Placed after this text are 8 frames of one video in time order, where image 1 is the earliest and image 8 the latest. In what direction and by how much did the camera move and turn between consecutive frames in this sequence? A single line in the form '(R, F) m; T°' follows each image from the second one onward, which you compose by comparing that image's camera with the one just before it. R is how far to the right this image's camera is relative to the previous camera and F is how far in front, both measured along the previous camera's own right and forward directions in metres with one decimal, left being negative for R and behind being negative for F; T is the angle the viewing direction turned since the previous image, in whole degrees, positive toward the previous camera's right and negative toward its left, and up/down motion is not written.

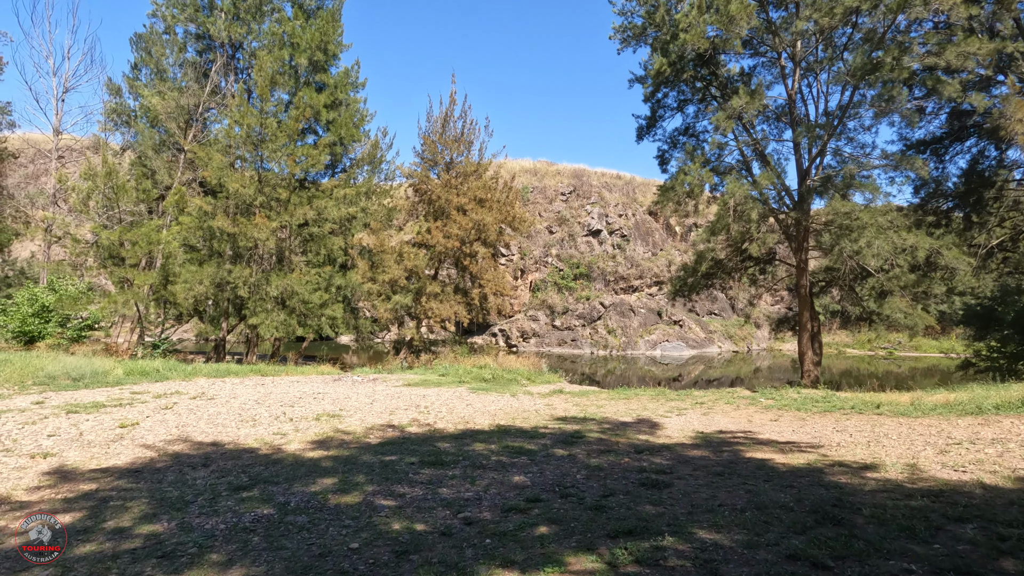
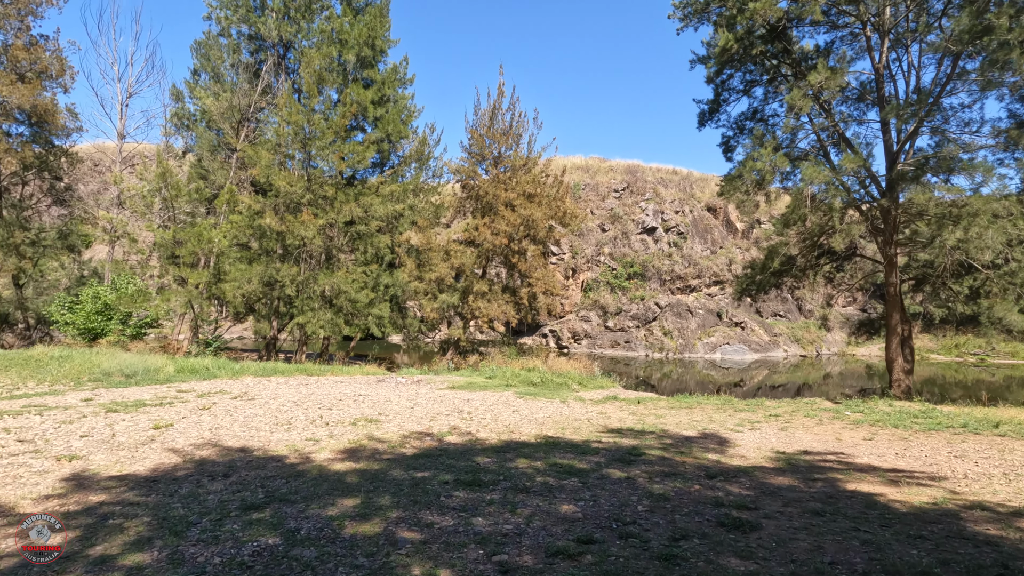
(0.0, +0.9) m; -6°
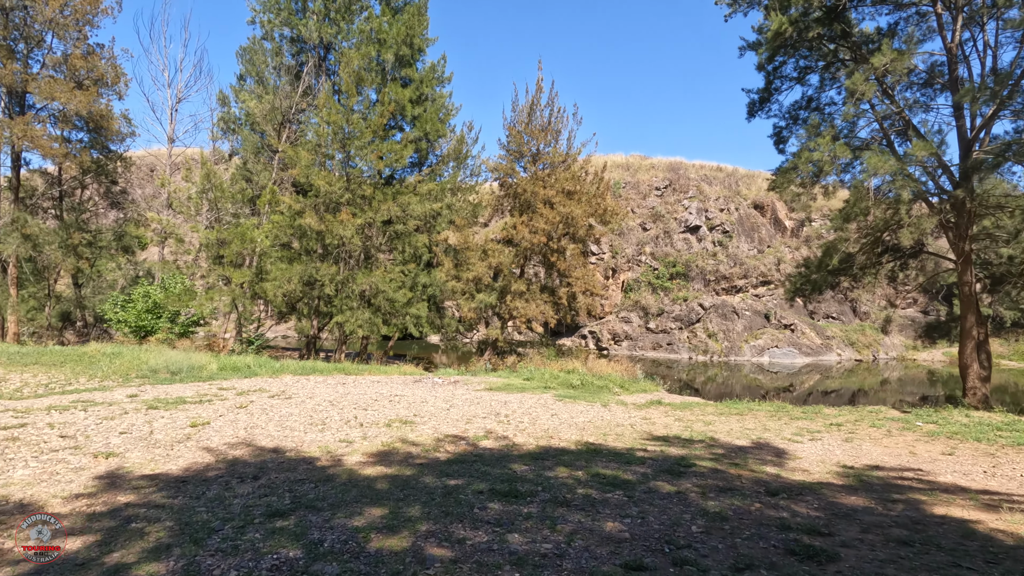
(0.0, +0.4) m; -4°
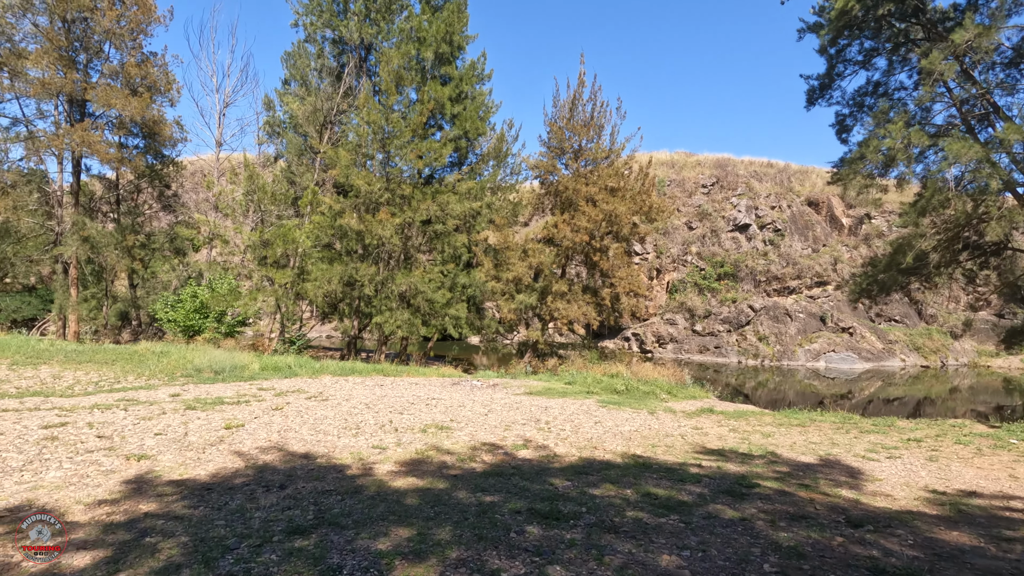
(0.0, +0.5) m; -4°
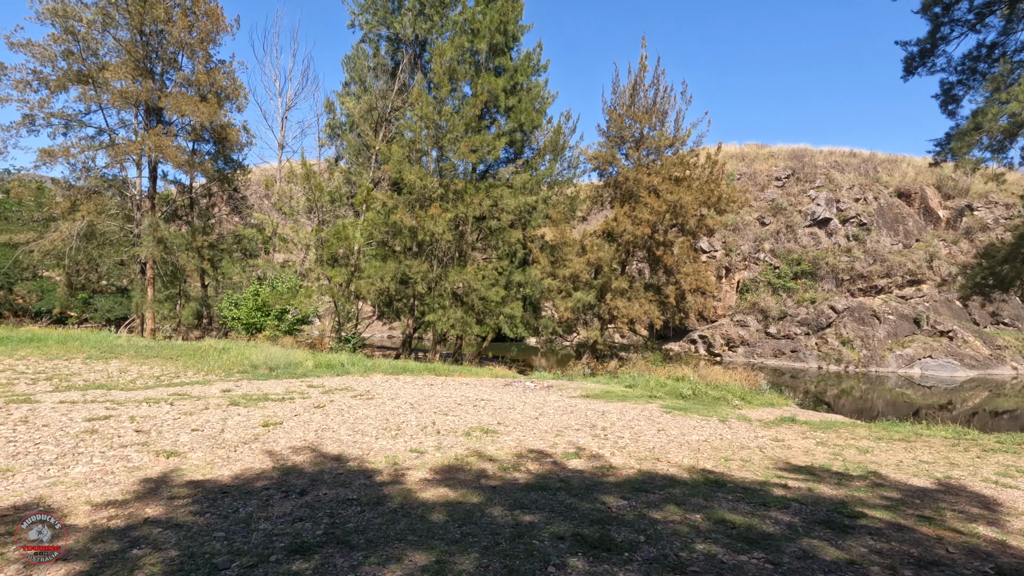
(+0.2, +0.8) m; -7°
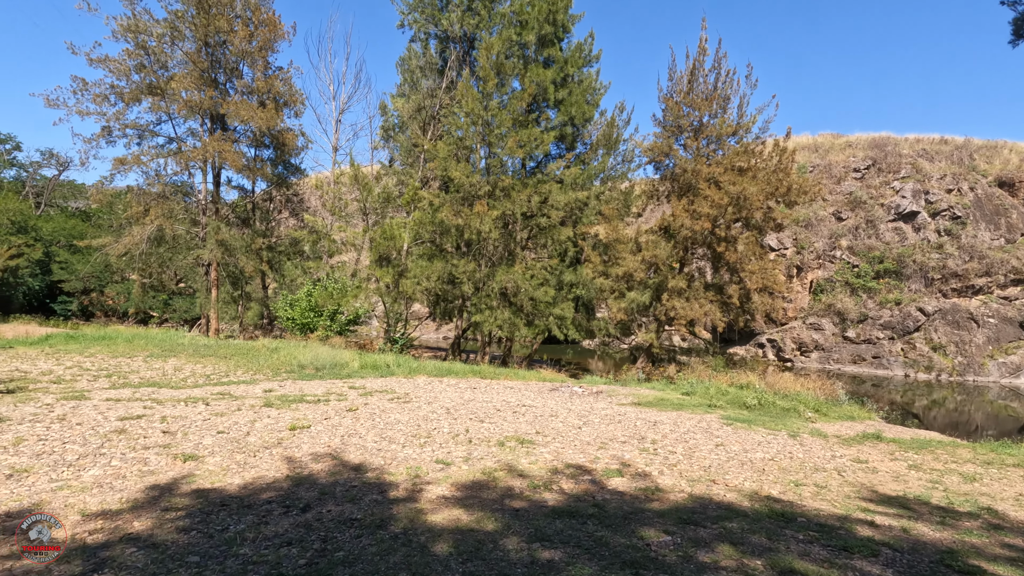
(+0.3, +0.7) m; -6°
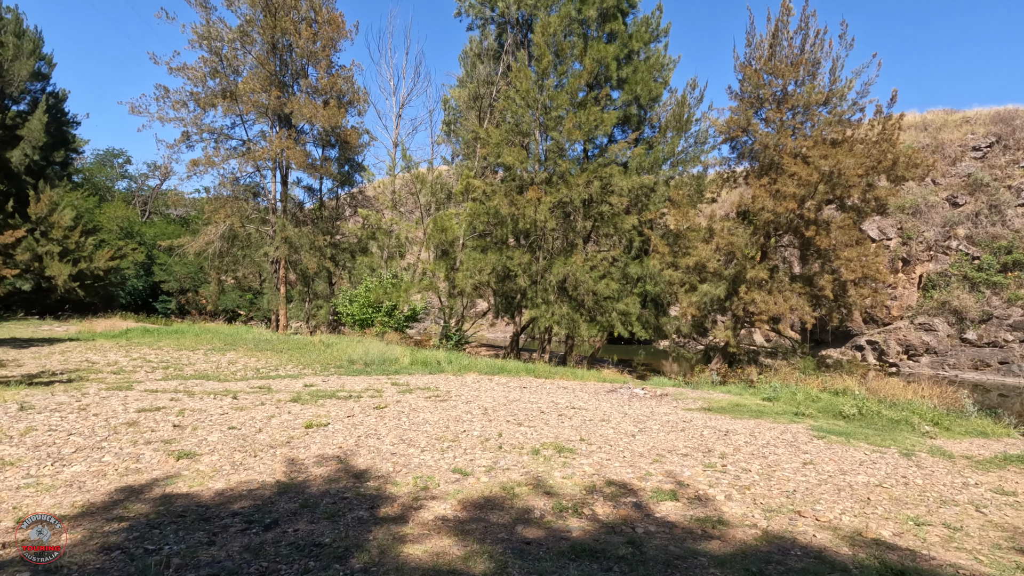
(+0.5, +1.1) m; -8°
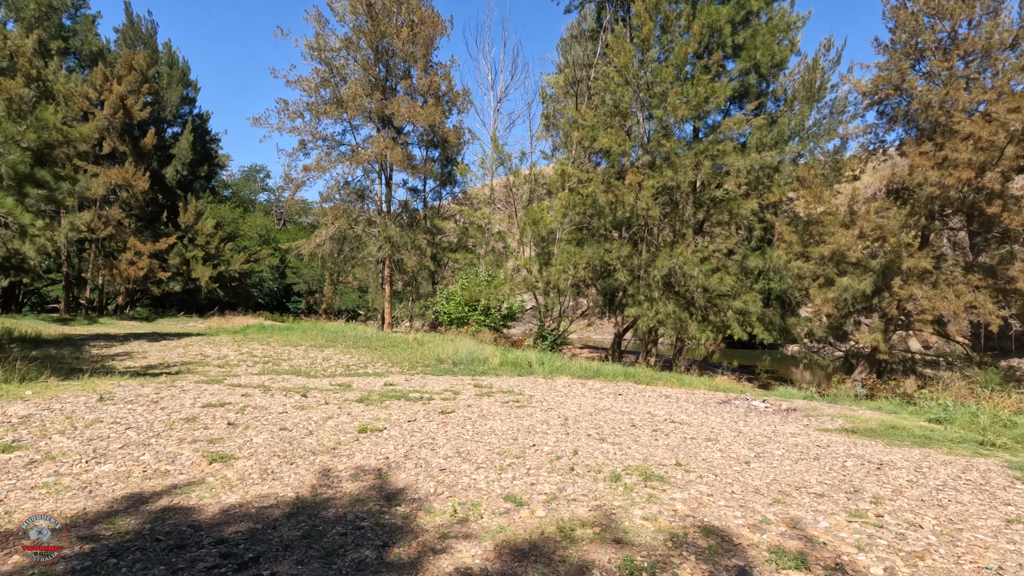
(+0.4, +1.2) m; -12°
